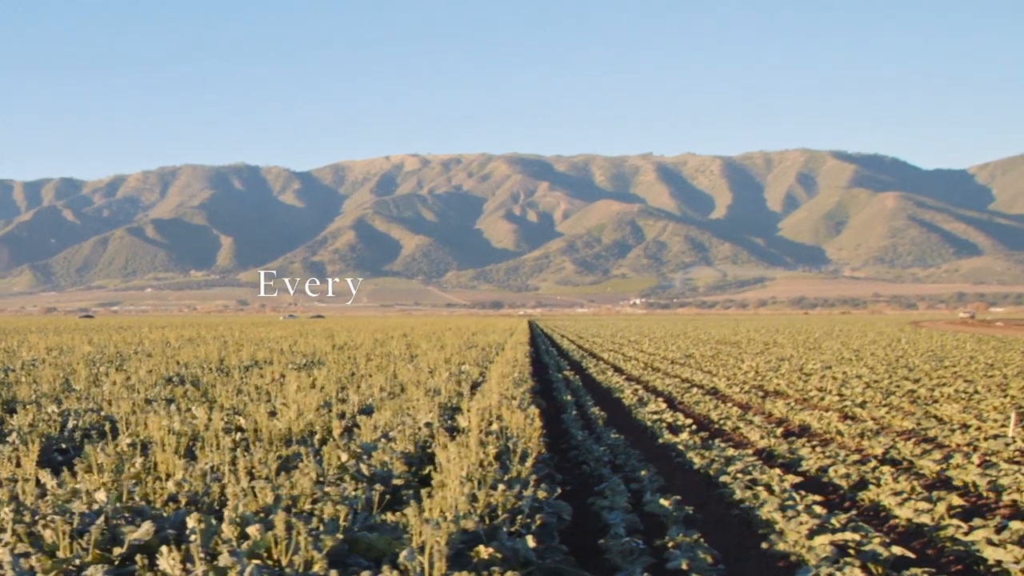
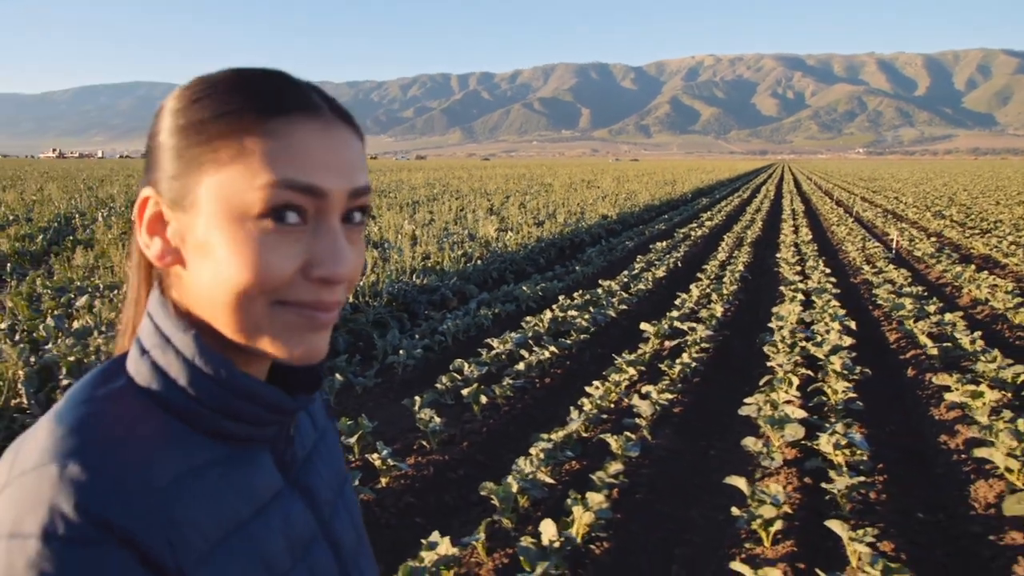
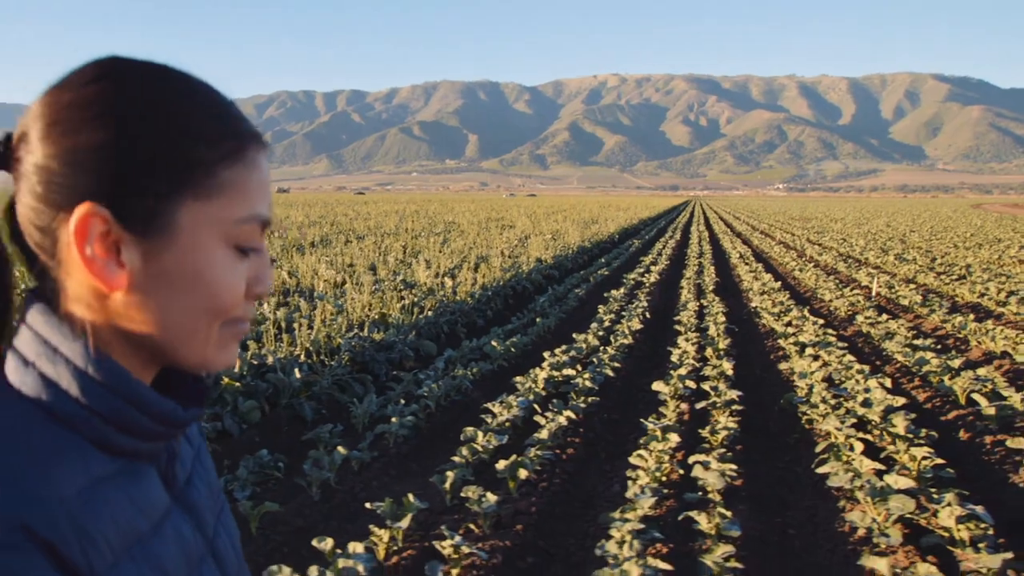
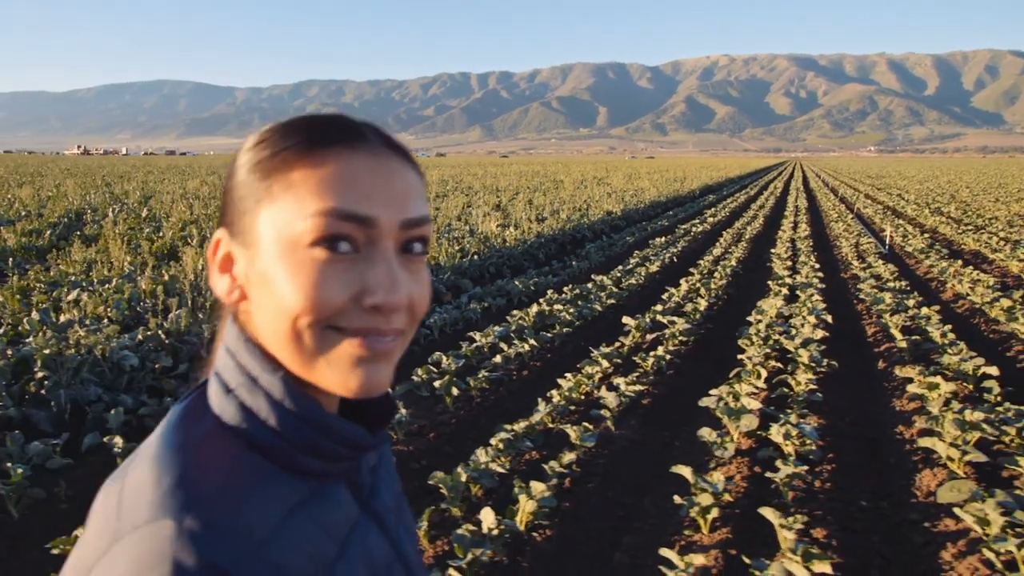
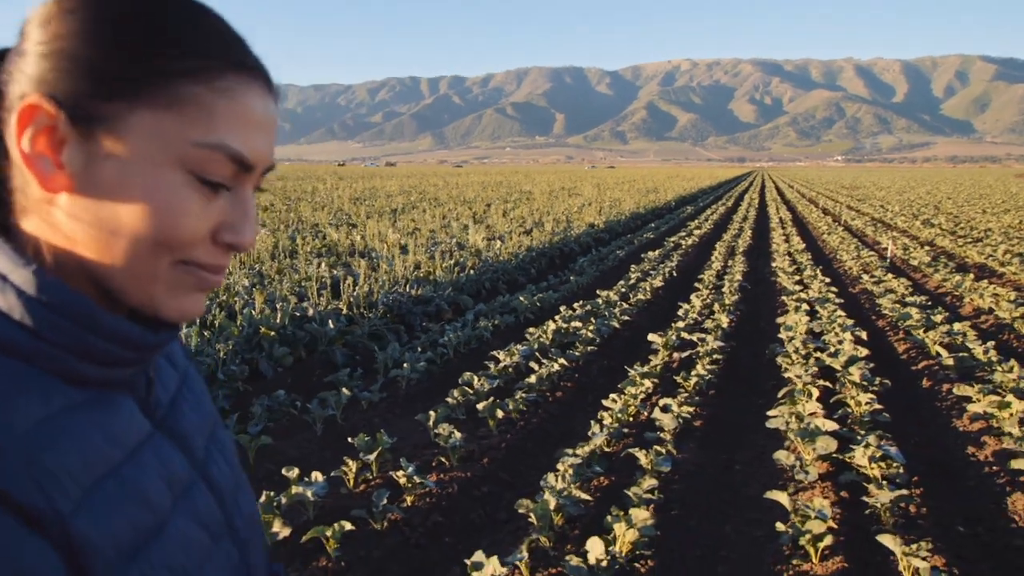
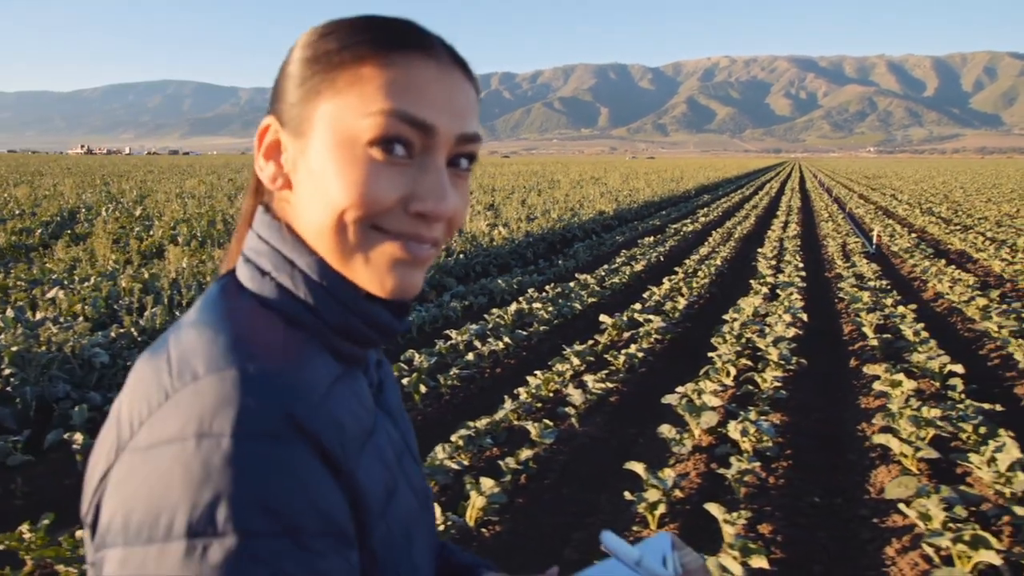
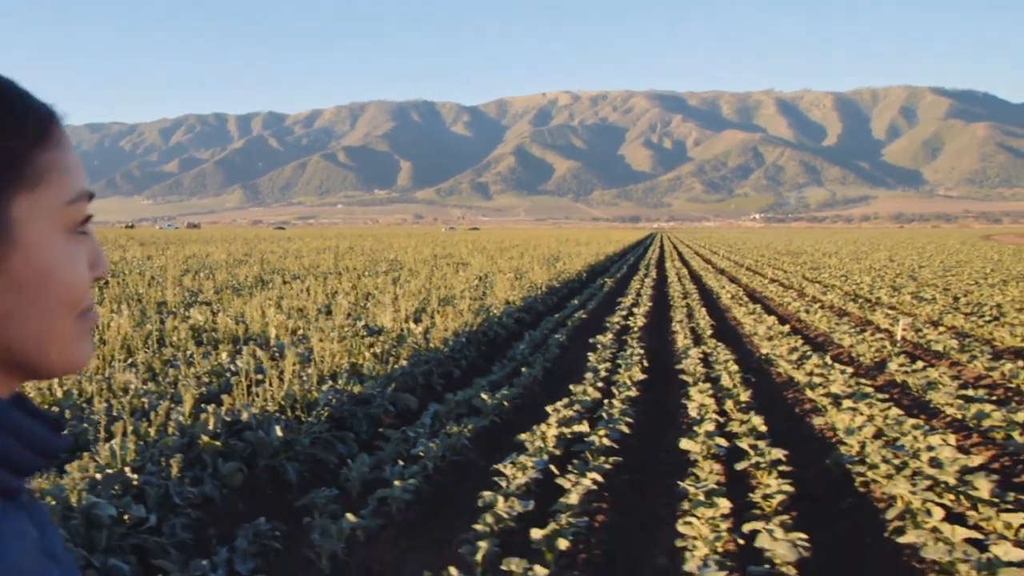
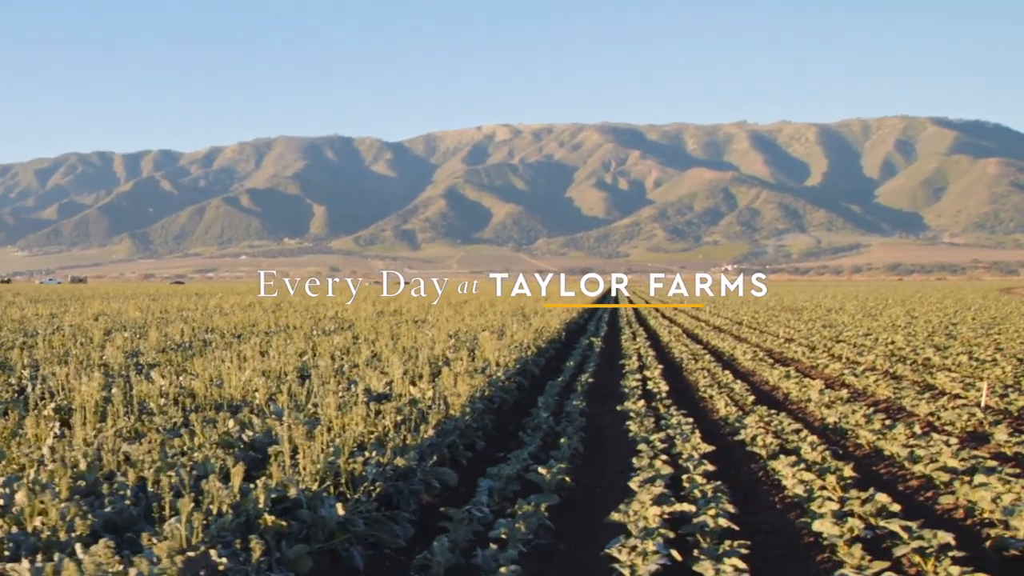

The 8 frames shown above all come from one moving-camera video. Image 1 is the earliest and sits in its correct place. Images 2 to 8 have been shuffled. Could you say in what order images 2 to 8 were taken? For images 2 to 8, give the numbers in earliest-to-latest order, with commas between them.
8, 7, 3, 5, 2, 4, 6
